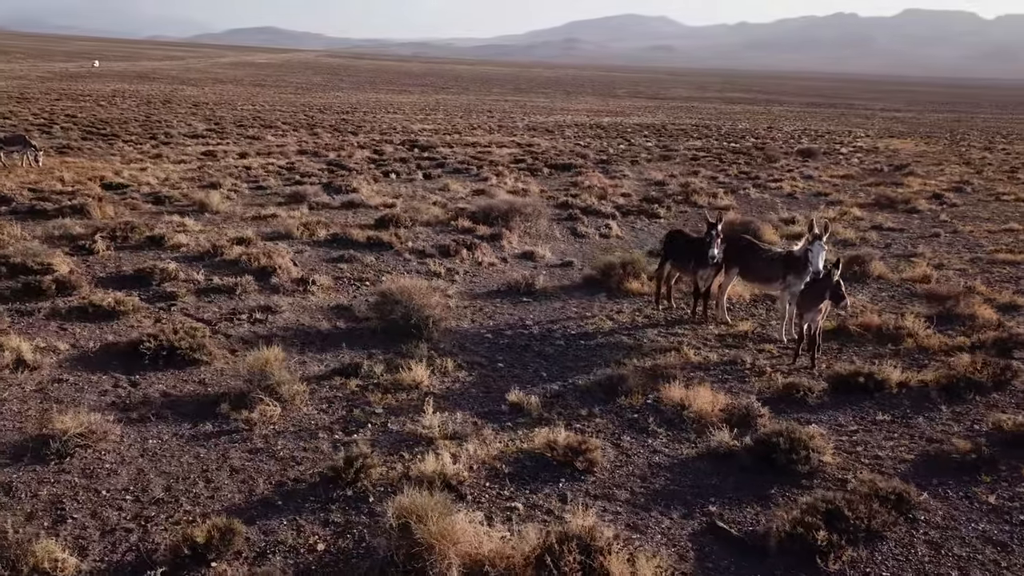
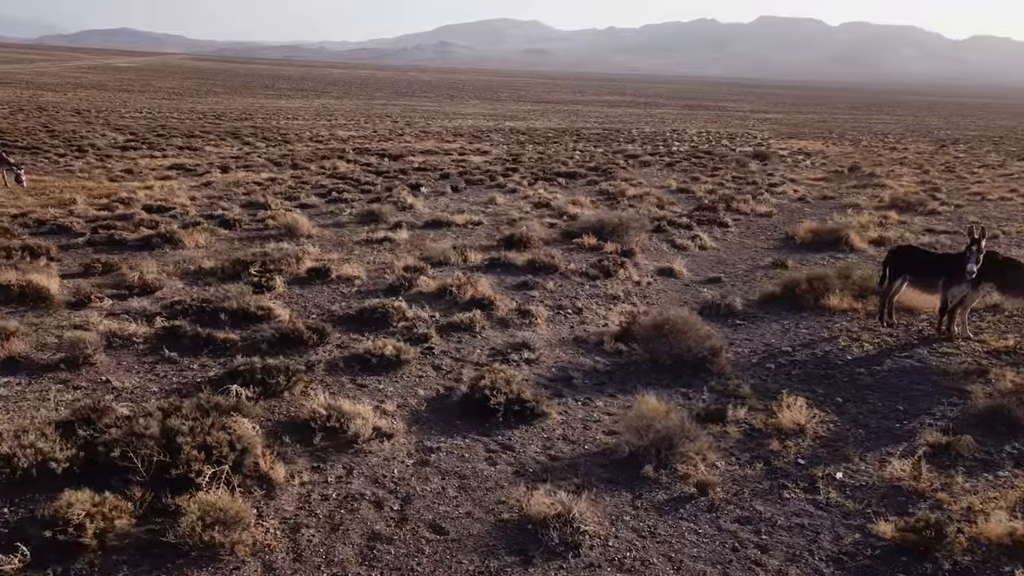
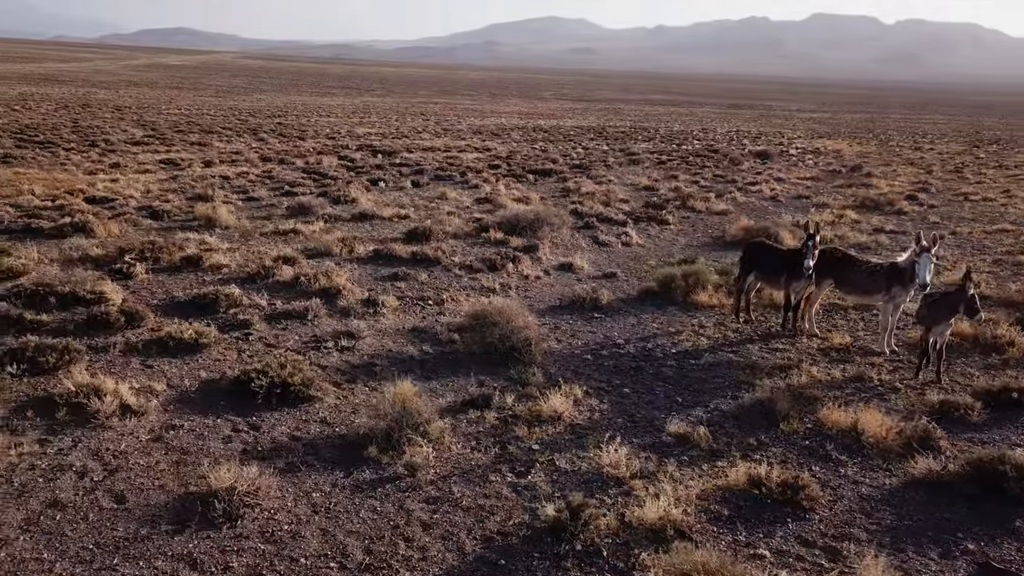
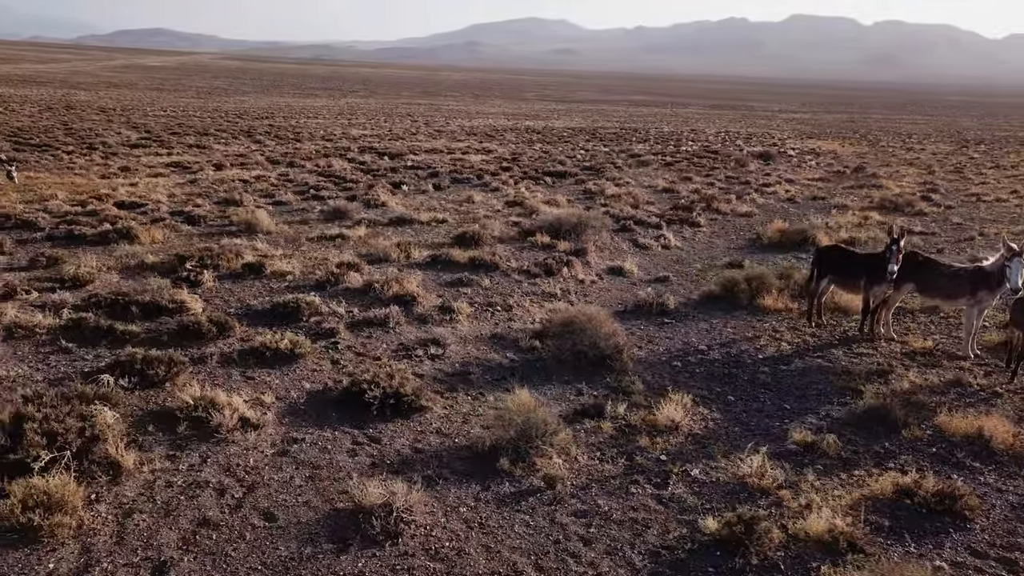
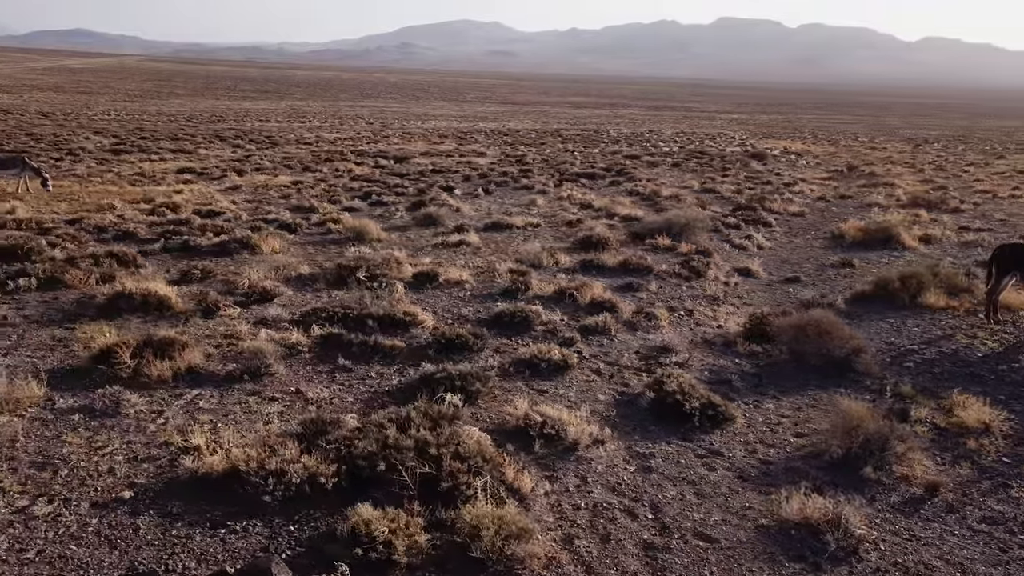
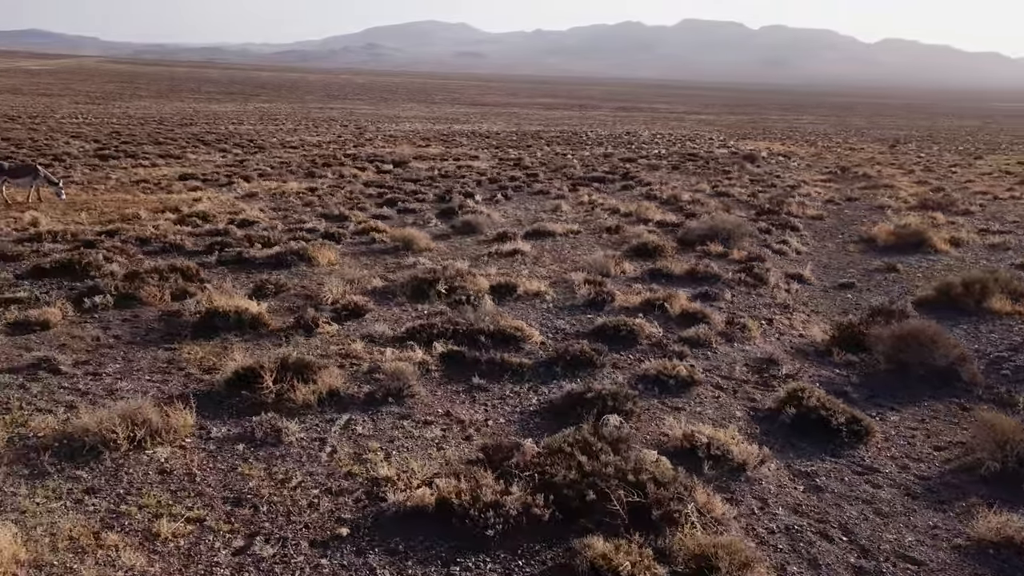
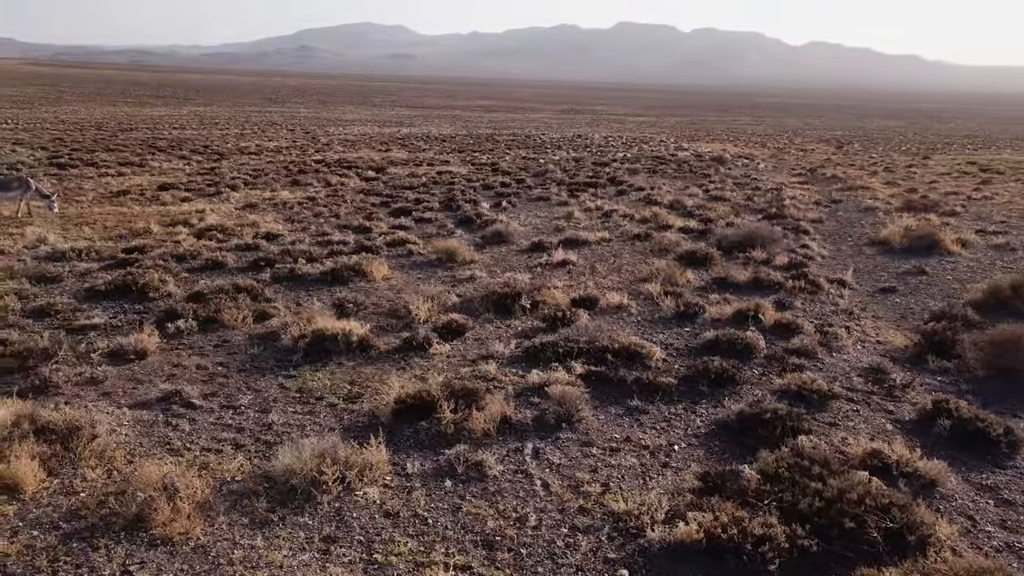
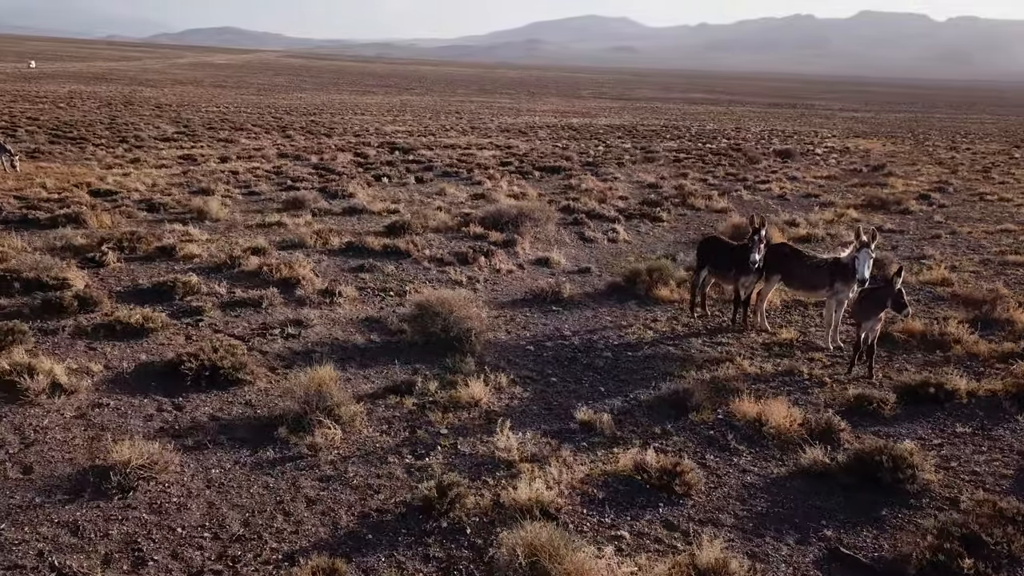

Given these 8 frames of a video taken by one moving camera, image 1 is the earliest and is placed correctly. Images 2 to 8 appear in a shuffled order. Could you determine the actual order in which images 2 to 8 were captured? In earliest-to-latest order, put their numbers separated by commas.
8, 3, 4, 2, 5, 6, 7
